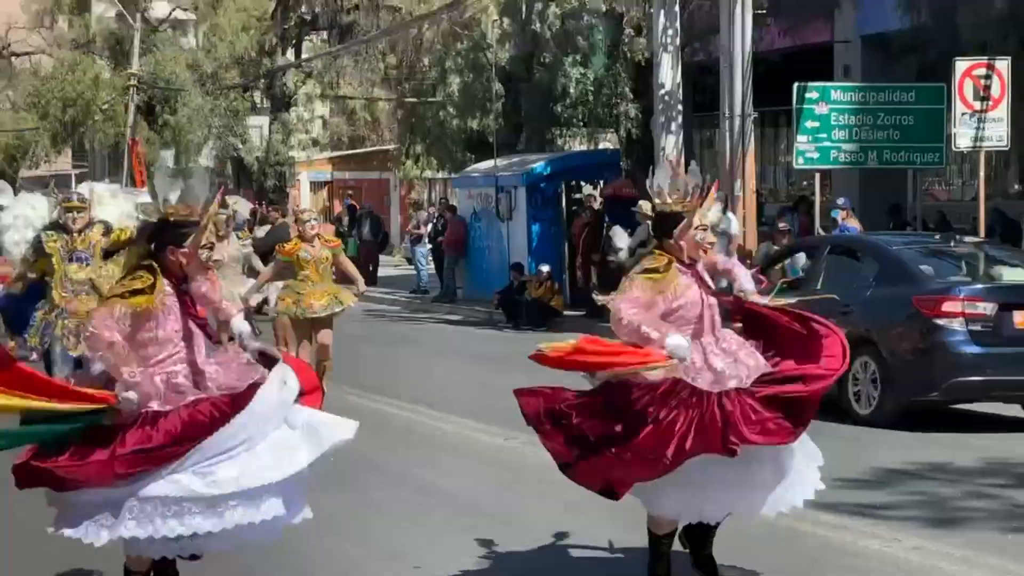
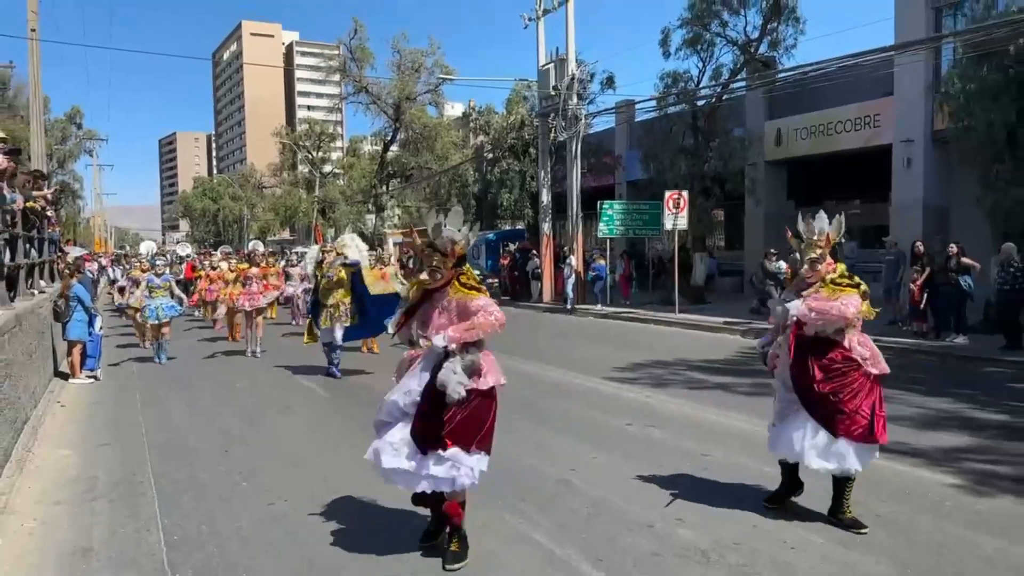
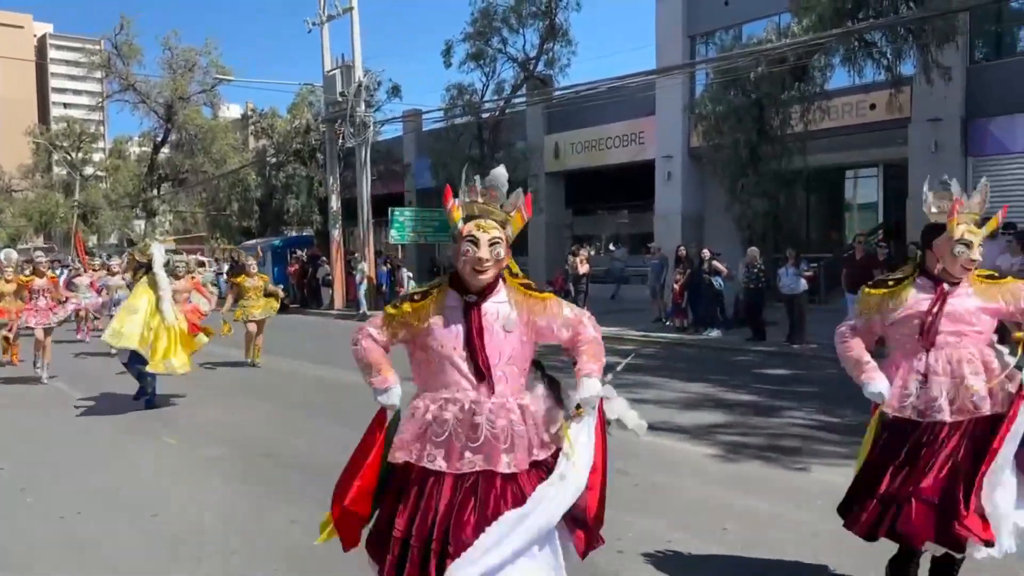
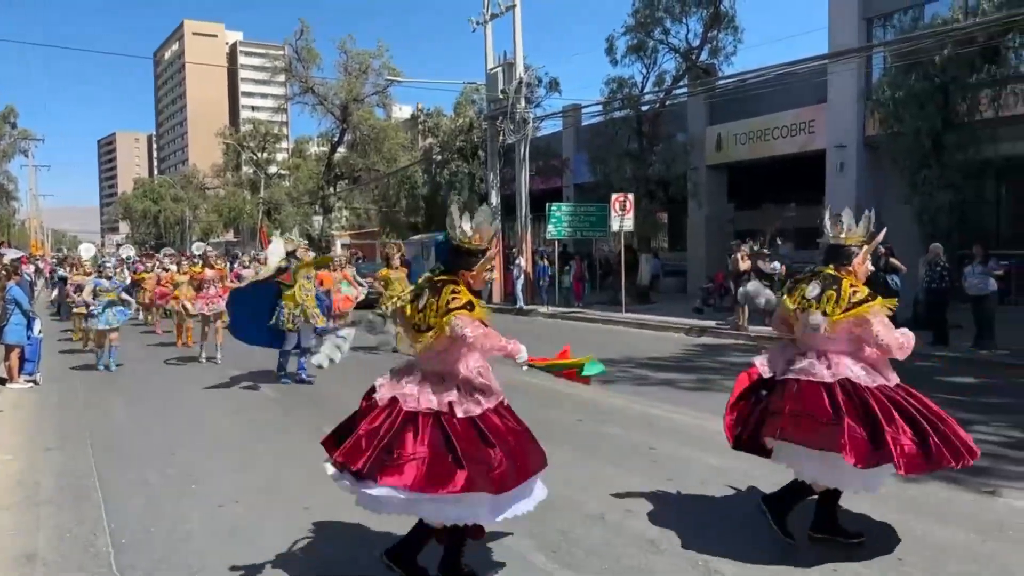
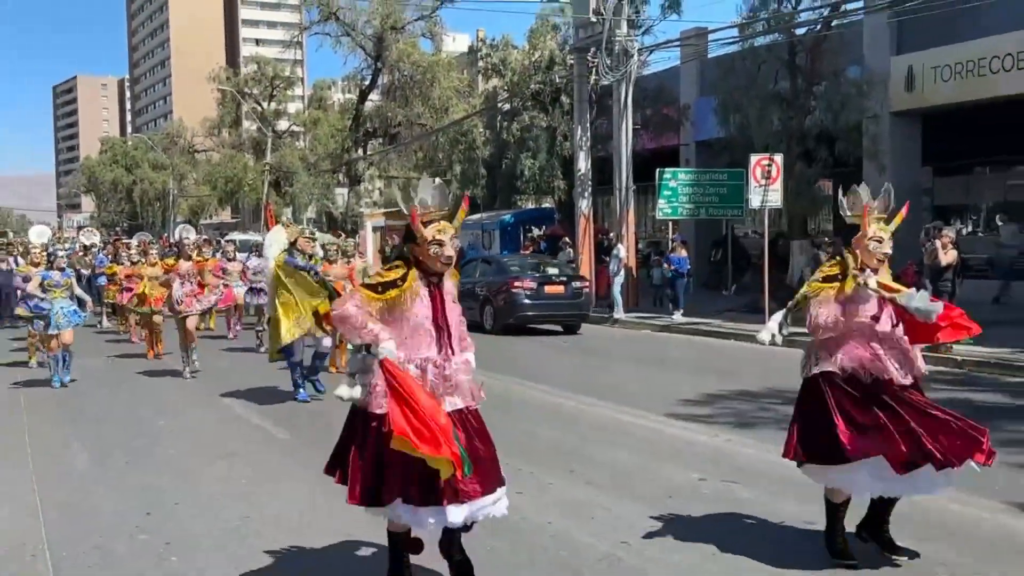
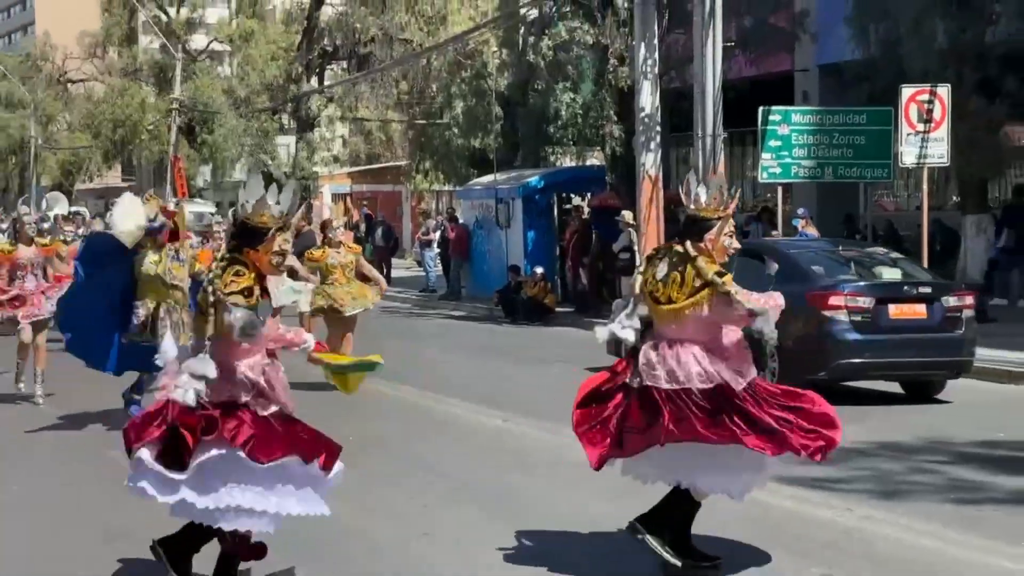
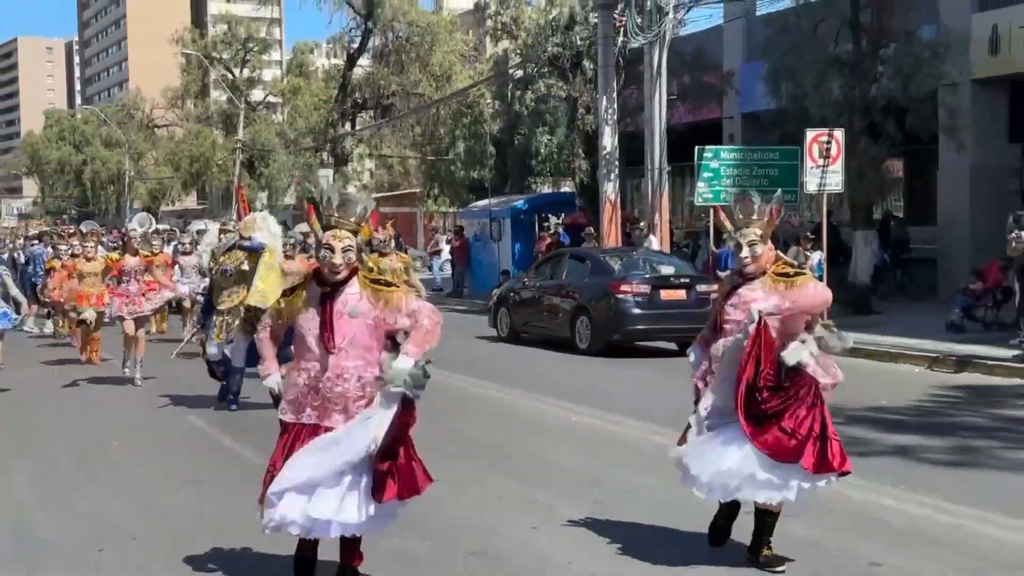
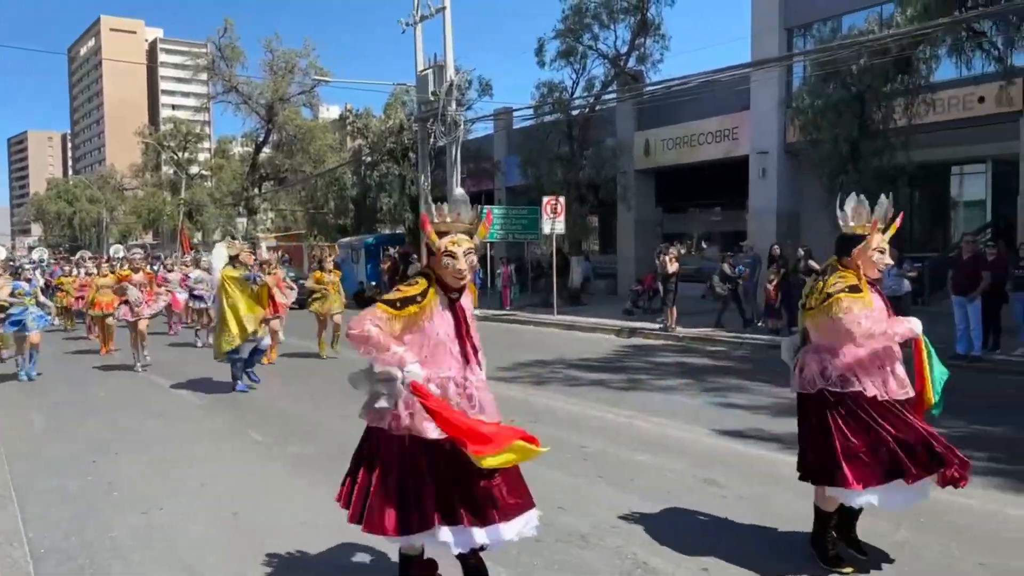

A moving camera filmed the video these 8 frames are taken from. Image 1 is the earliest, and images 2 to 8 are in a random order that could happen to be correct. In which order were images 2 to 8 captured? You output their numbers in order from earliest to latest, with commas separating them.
6, 7, 5, 2, 4, 8, 3
